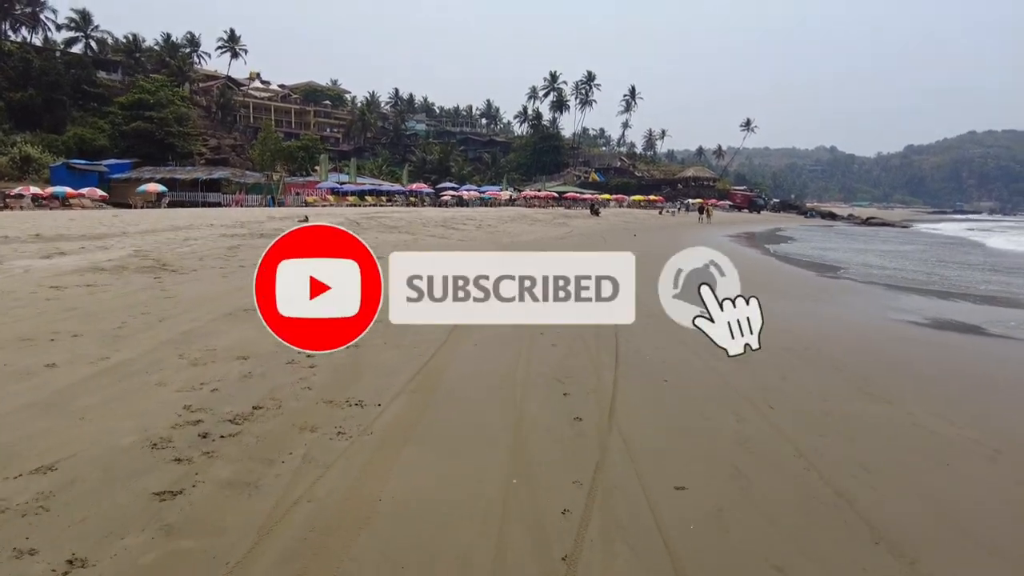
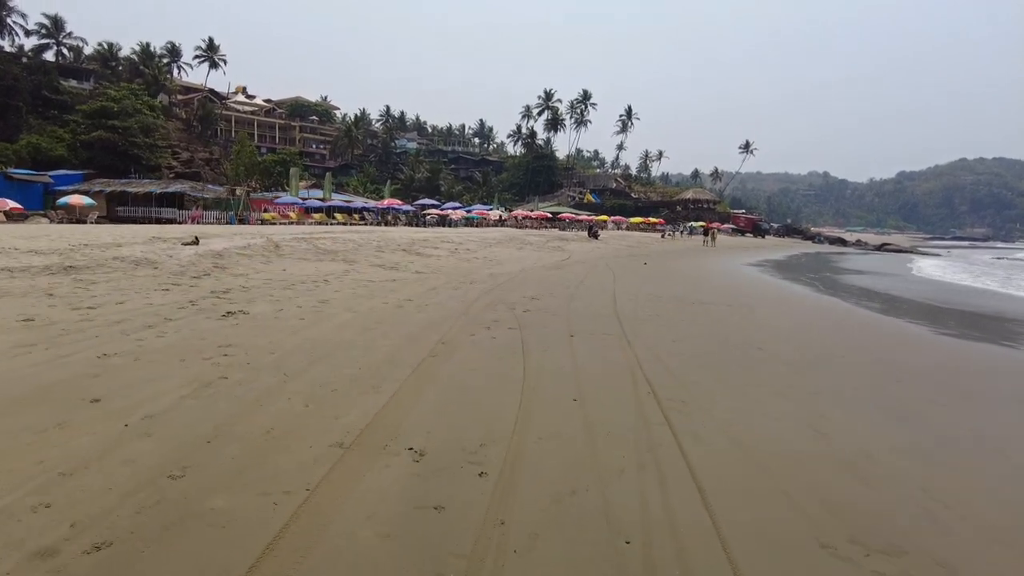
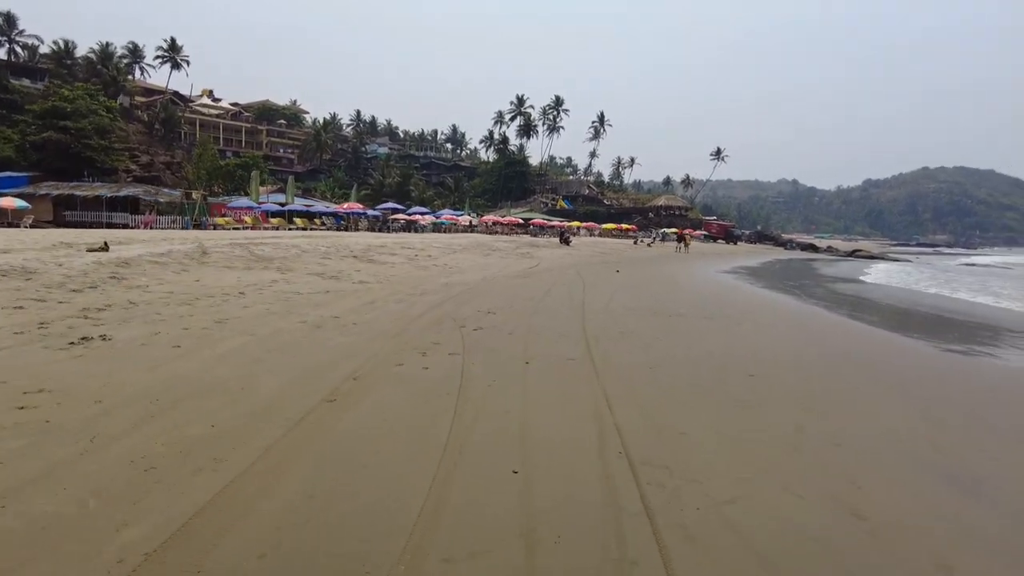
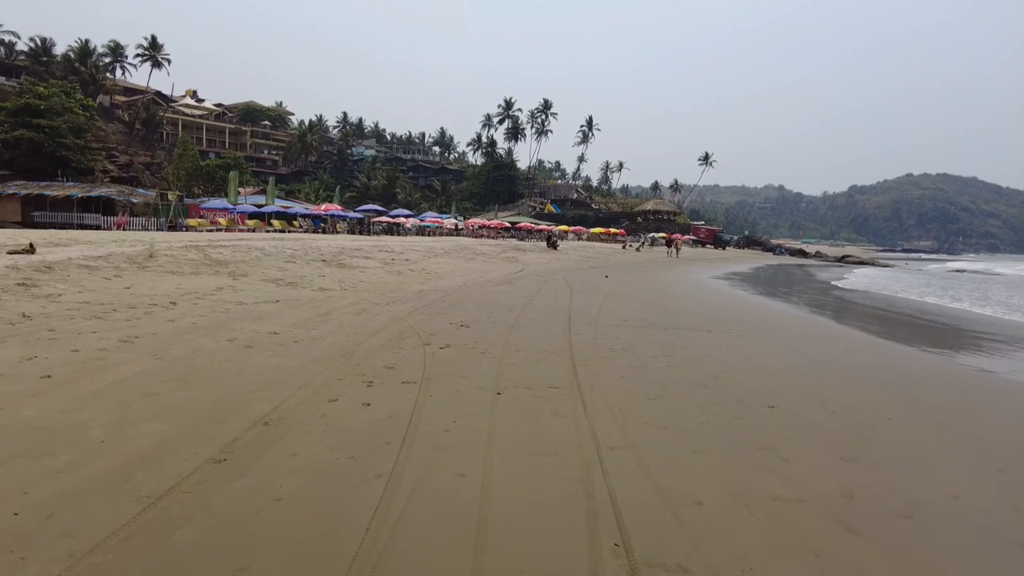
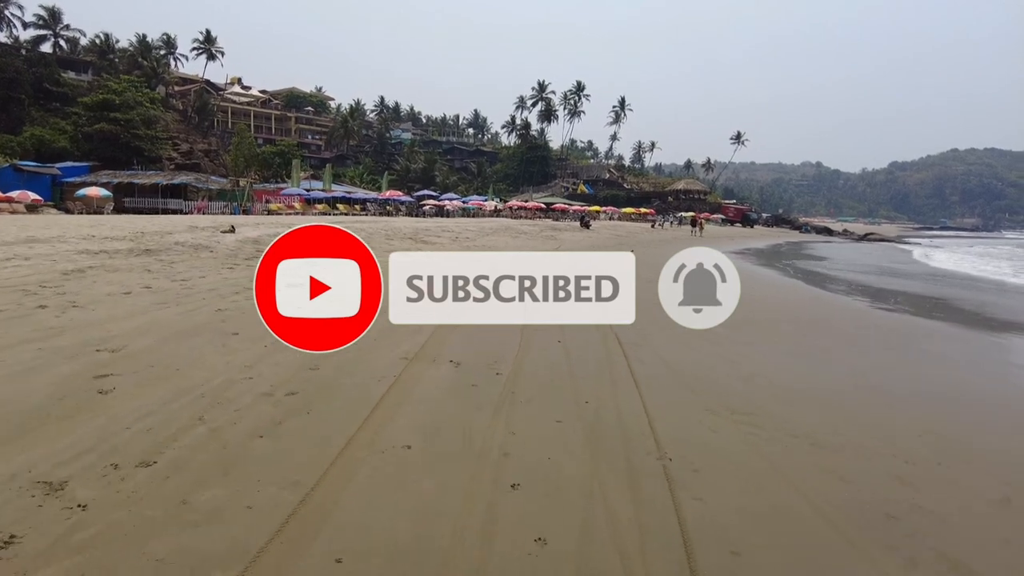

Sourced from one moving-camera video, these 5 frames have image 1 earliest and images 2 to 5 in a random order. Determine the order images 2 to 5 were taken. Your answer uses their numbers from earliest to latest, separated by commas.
5, 2, 3, 4
